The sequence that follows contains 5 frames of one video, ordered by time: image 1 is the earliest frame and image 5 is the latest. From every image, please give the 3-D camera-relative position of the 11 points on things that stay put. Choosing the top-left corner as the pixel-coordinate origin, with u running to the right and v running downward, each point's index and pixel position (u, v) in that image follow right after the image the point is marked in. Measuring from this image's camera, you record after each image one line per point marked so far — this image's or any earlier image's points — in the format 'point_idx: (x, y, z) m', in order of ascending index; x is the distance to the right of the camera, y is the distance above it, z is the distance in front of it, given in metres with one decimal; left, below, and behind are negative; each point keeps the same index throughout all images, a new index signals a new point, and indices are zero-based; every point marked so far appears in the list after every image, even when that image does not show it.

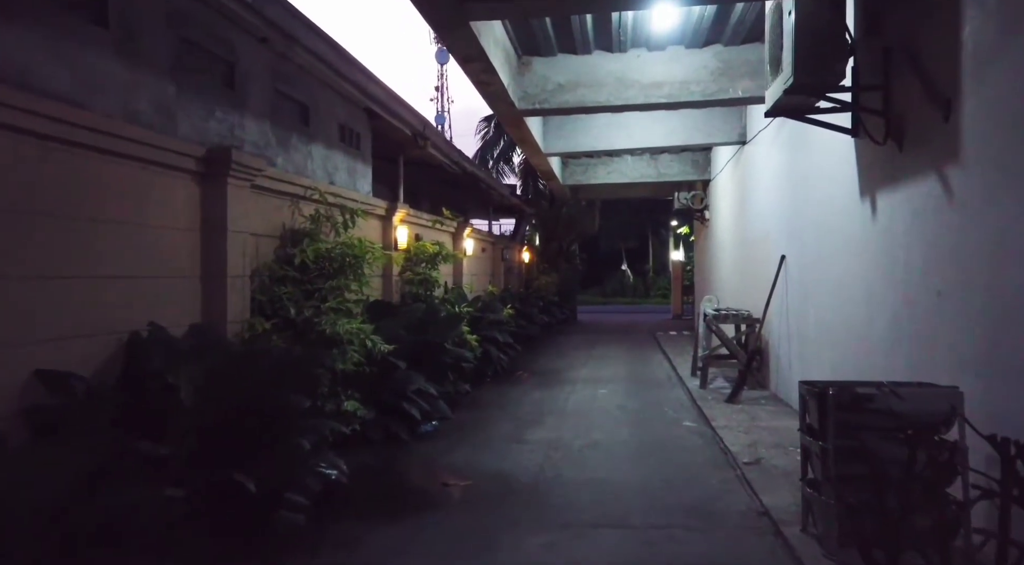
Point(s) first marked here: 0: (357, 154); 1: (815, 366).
0: (-1.5, +1.3, +6.7) m
1: (+2.6, -0.7, +5.9) m
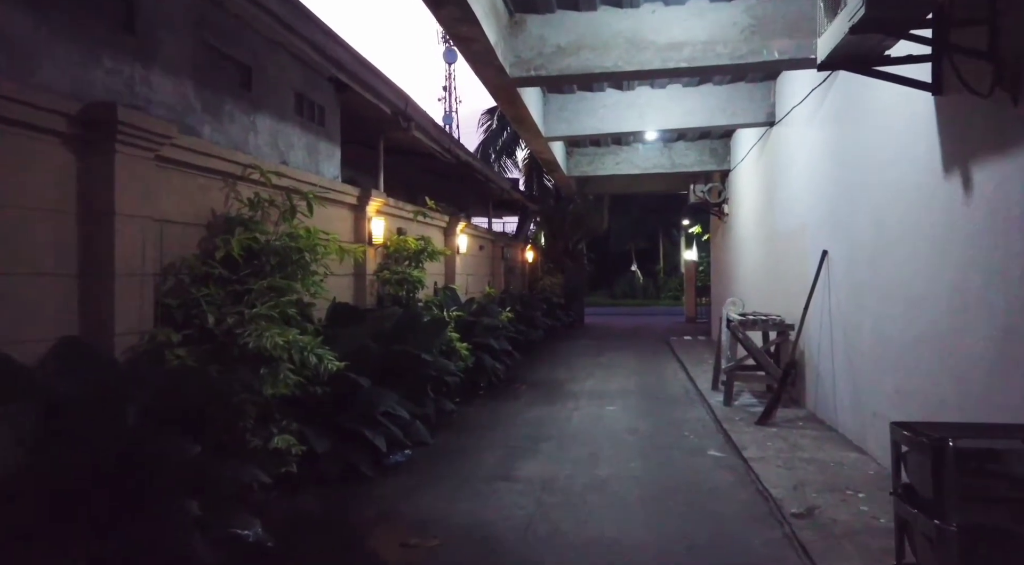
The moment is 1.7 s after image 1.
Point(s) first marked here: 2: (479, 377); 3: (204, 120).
0: (-1.6, +1.3, +5.7) m
1: (+2.5, -0.7, +4.9) m
2: (-0.4, -1.1, +7.8) m
3: (-1.9, +1.0, +4.1) m
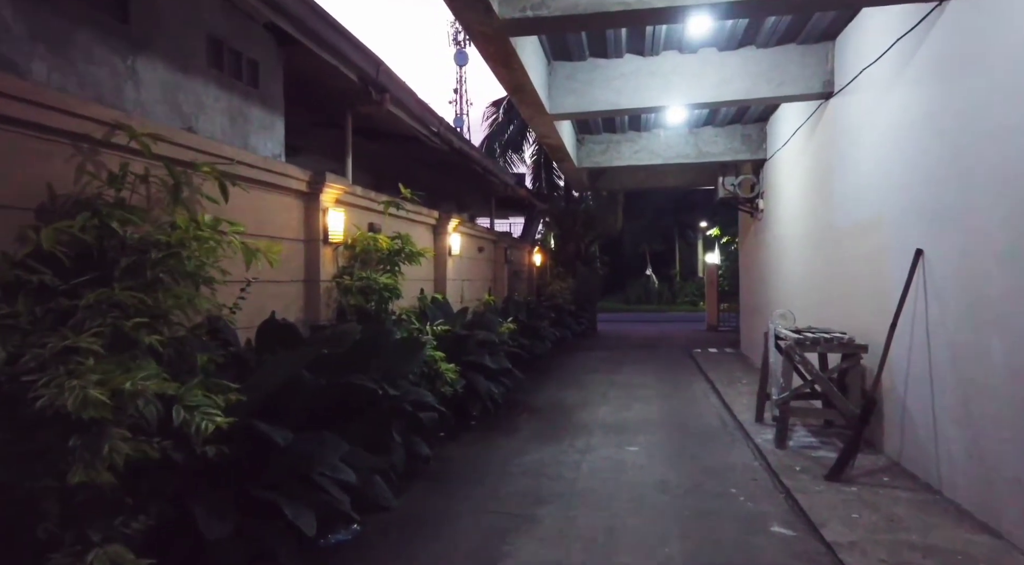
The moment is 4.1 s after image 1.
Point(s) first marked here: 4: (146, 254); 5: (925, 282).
0: (-1.6, +1.2, +4.3) m
1: (+2.5, -0.8, +3.4) m
2: (-0.4, -1.1, +6.4) m
3: (-1.9, +0.9, +2.8) m
4: (-1.4, +0.1, +2.8) m
5: (+2.6, 0.0, +4.4) m
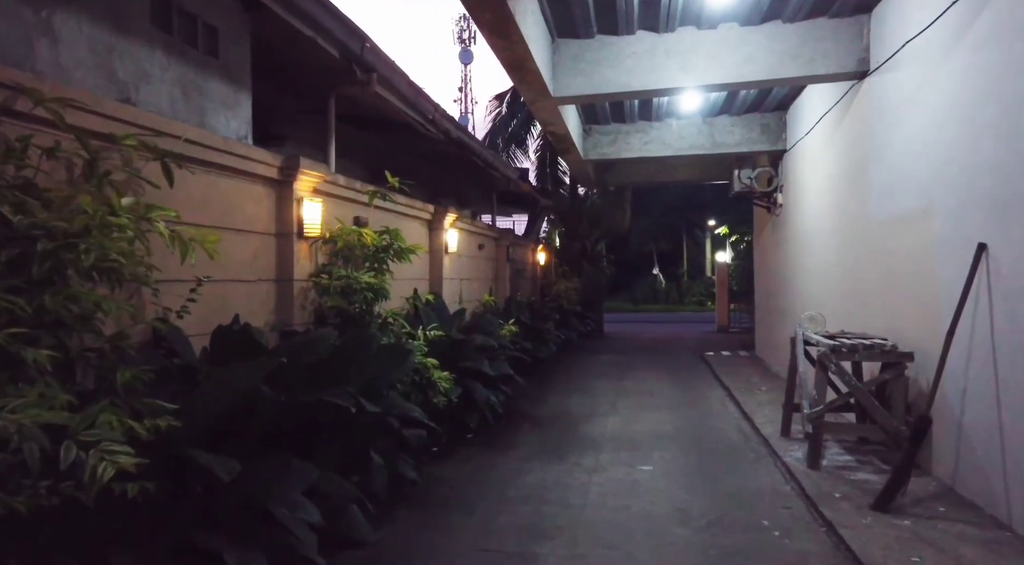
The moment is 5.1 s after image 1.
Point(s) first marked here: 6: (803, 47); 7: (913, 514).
0: (-1.7, +1.2, +3.8) m
1: (+2.4, -0.8, +2.8) m
2: (-0.4, -1.1, +5.8) m
3: (-2.0, +0.9, +2.2) m
4: (-1.5, +0.1, +2.2) m
5: (+2.6, 0.0, +3.8) m
6: (+2.4, +2.0, +5.7) m
7: (+2.2, -1.3, +3.8) m
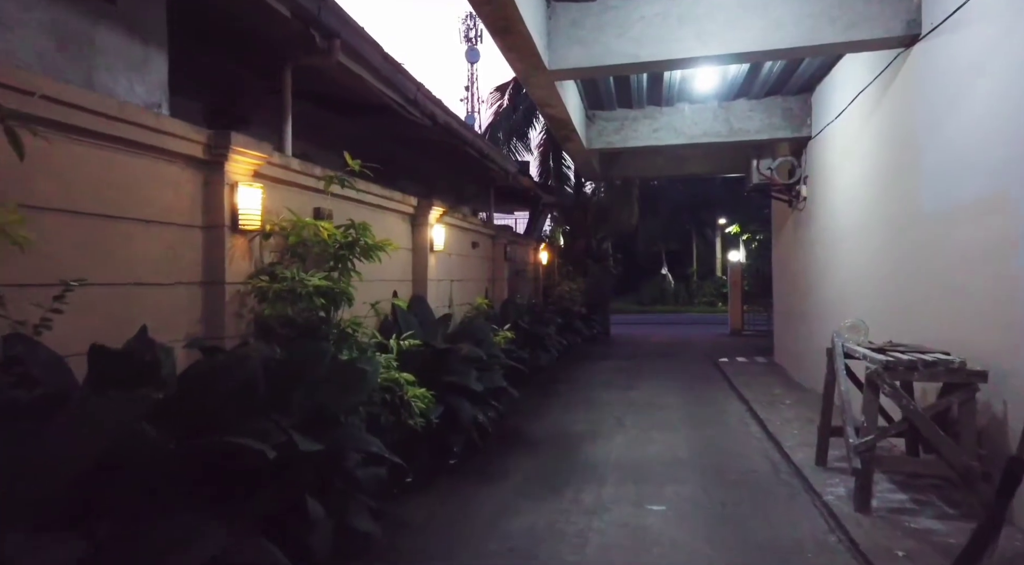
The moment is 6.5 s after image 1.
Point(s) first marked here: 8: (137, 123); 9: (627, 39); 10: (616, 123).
0: (-1.8, +1.2, +3.0) m
1: (+2.3, -0.8, +2.0) m
2: (-0.5, -1.2, +5.0) m
3: (-2.1, +0.9, +1.5) m
4: (-1.6, +0.1, +1.4) m
5: (+2.5, 0.0, +2.9) m
6: (+2.3, +1.9, +4.8) m
7: (+2.1, -1.3, +2.9) m
8: (-1.6, +0.7, +3.0) m
9: (+0.9, +1.8, +5.1) m
10: (+1.2, +1.9, +8.2) m
